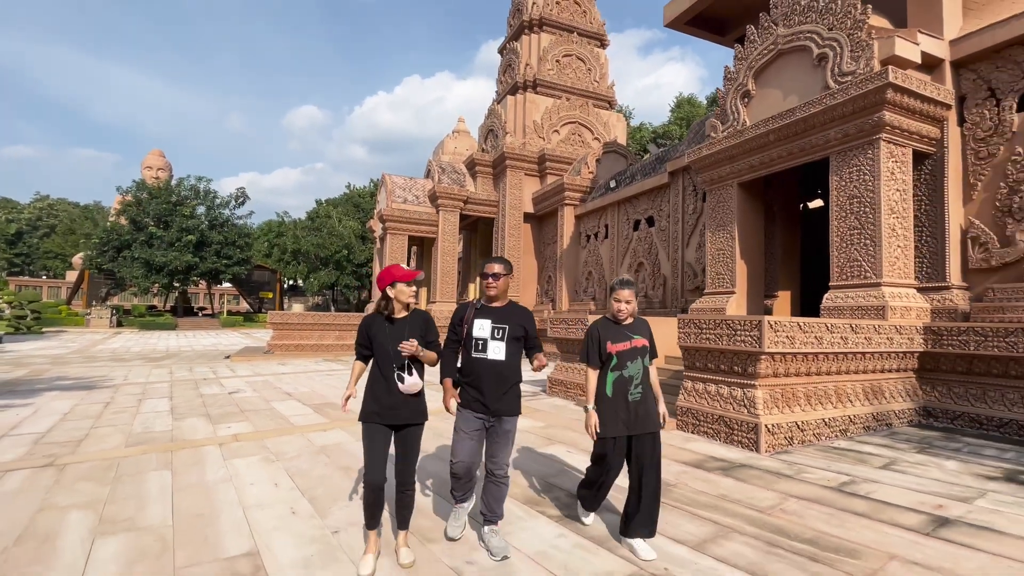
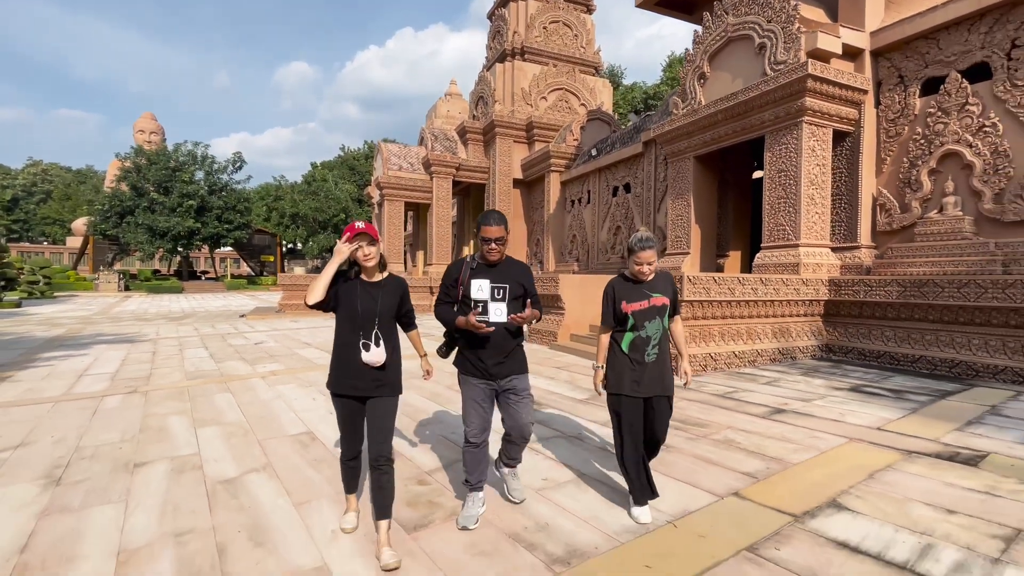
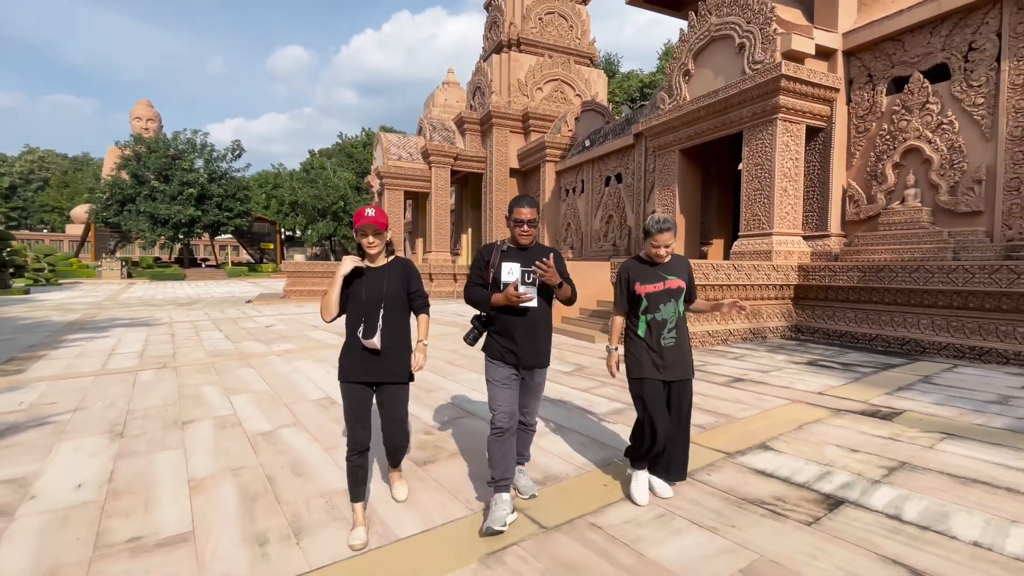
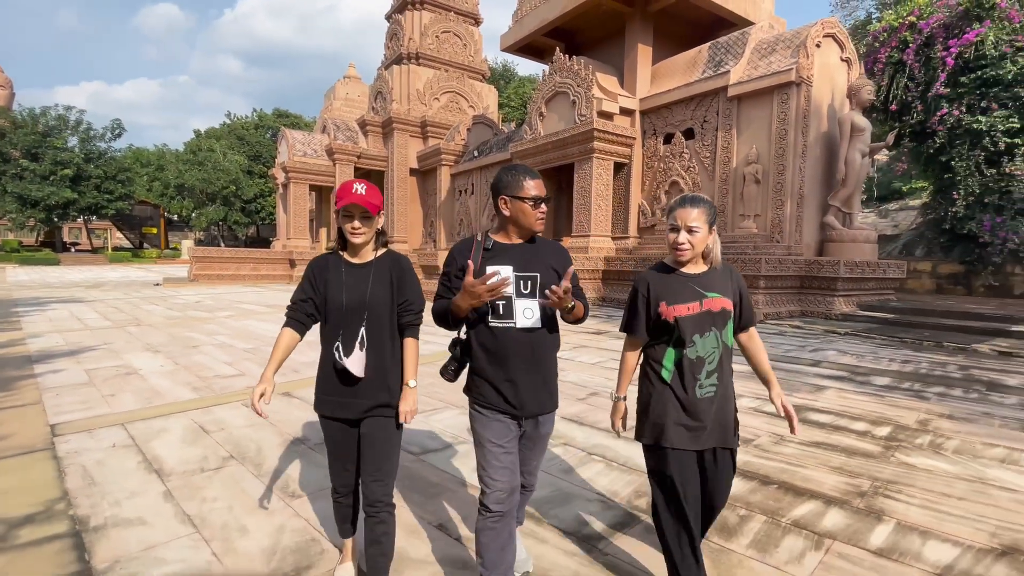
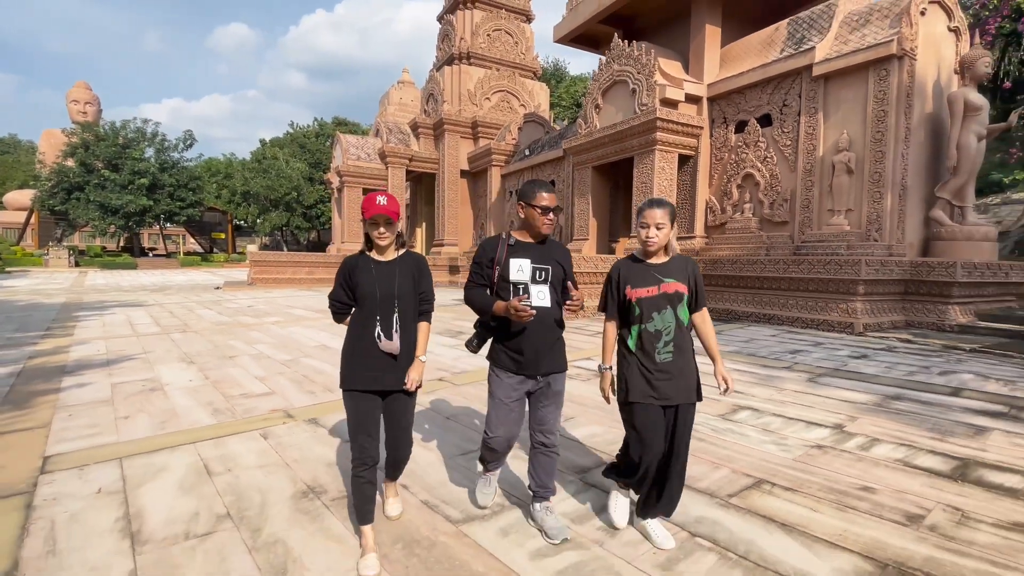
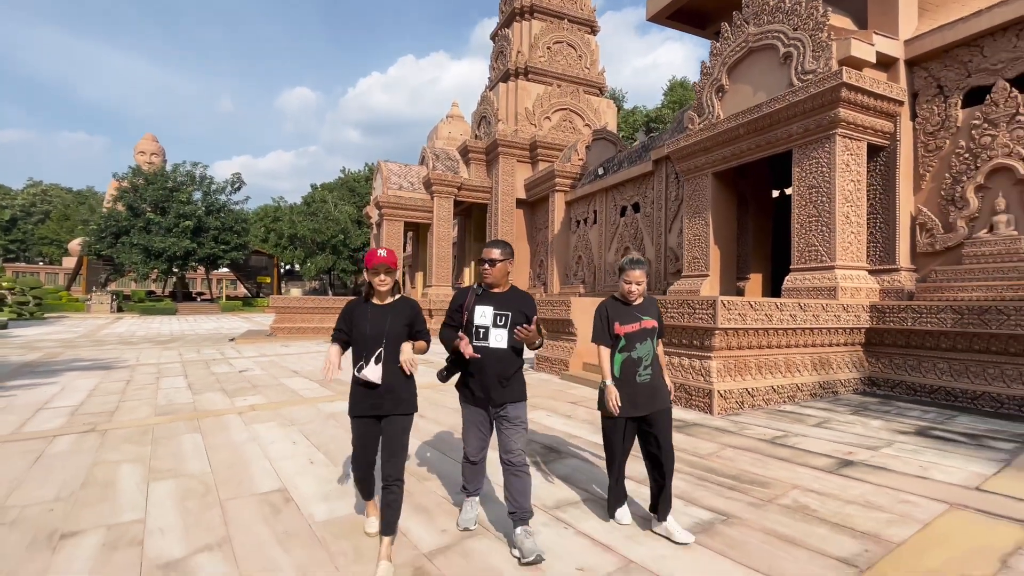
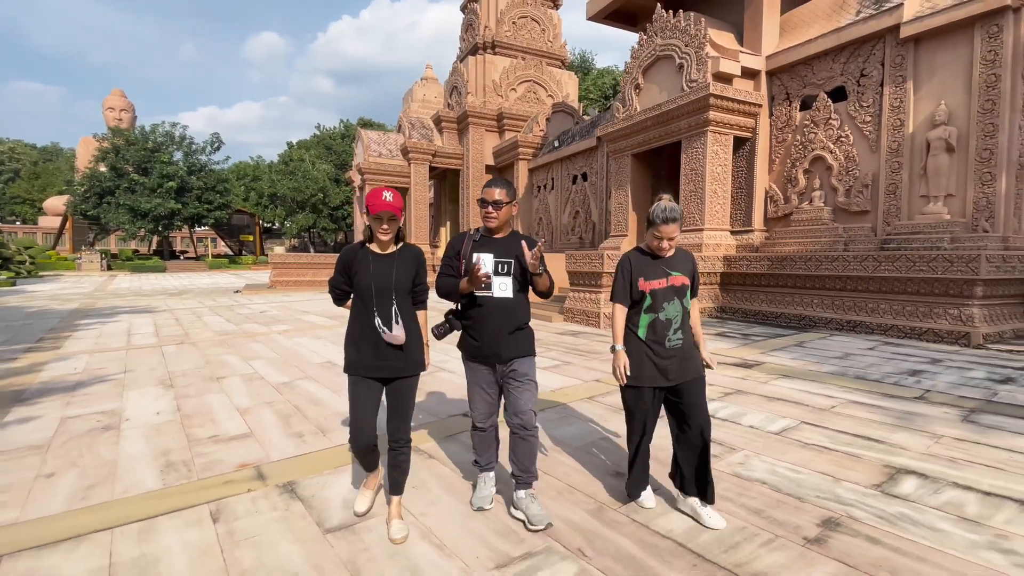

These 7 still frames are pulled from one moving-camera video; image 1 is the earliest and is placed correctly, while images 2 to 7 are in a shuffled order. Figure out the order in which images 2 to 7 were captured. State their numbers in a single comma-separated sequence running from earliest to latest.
6, 2, 3, 7, 5, 4
